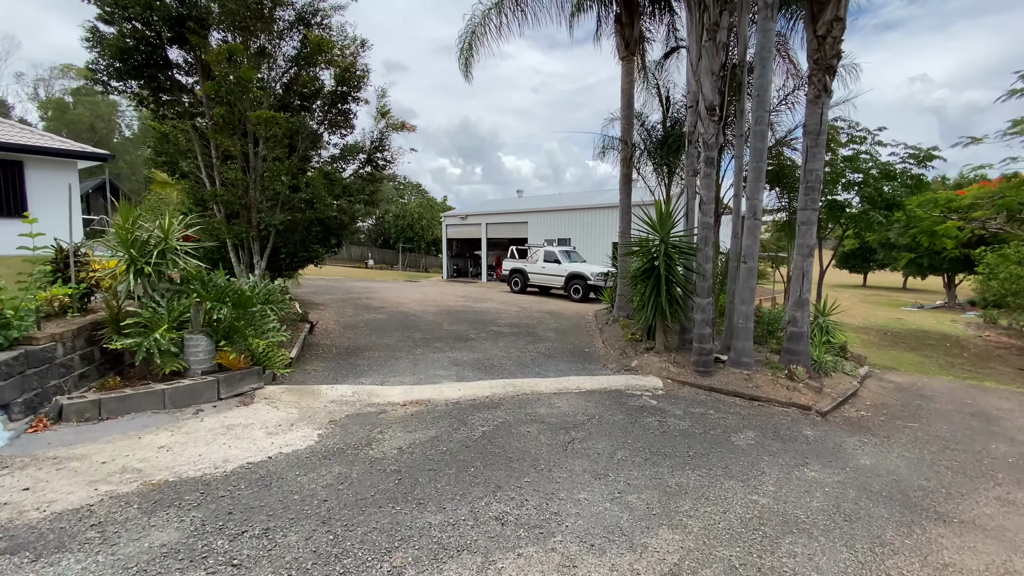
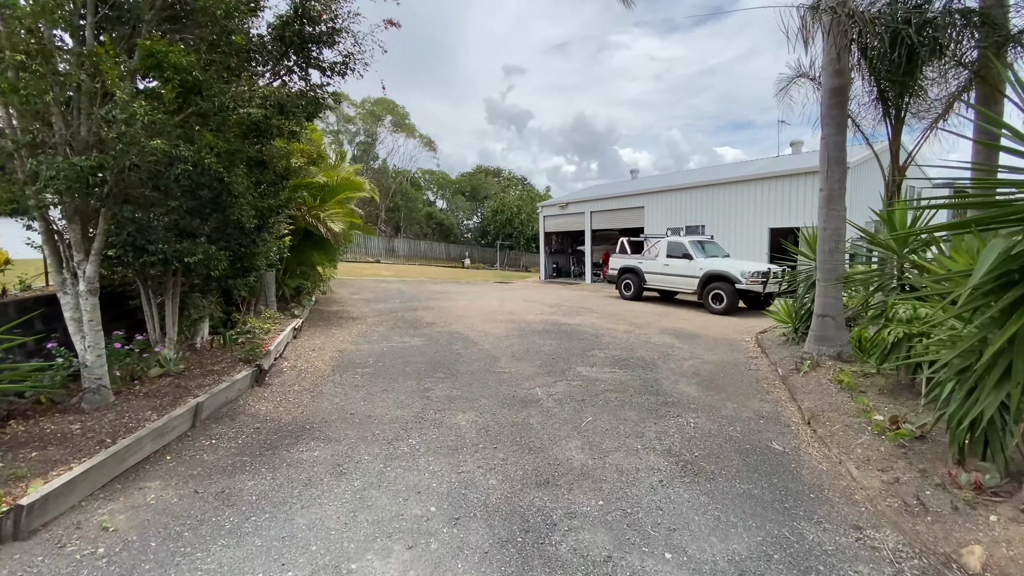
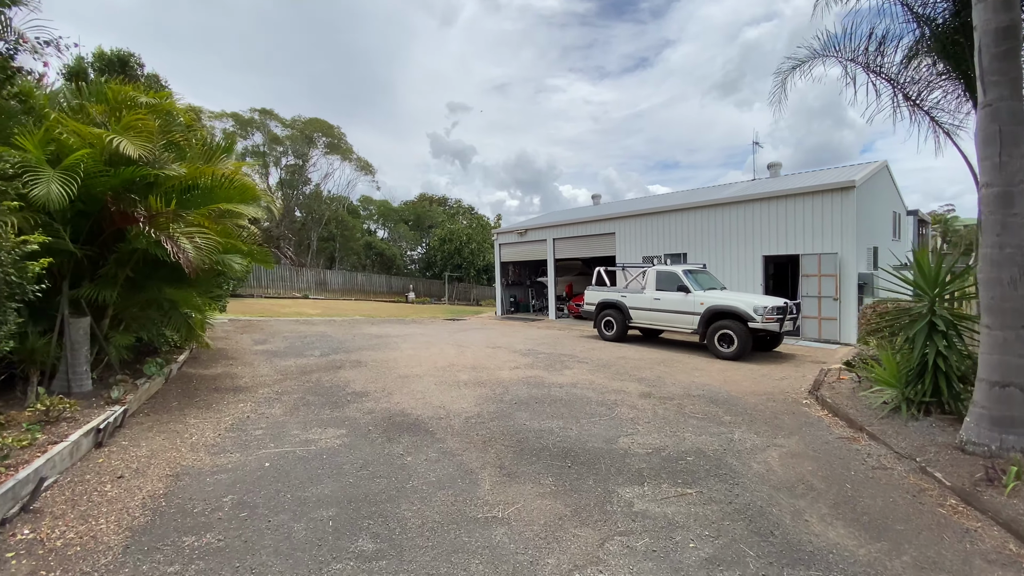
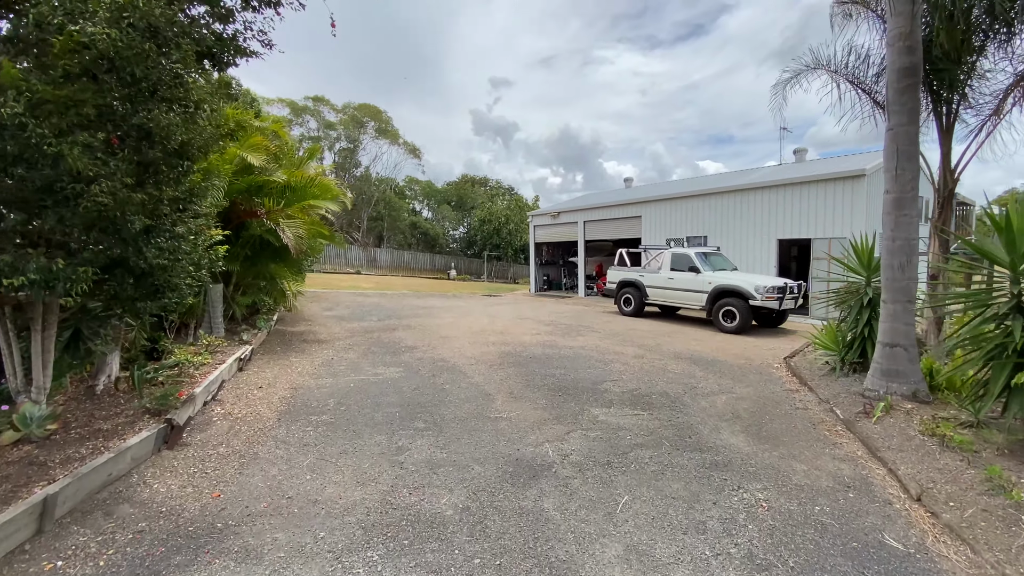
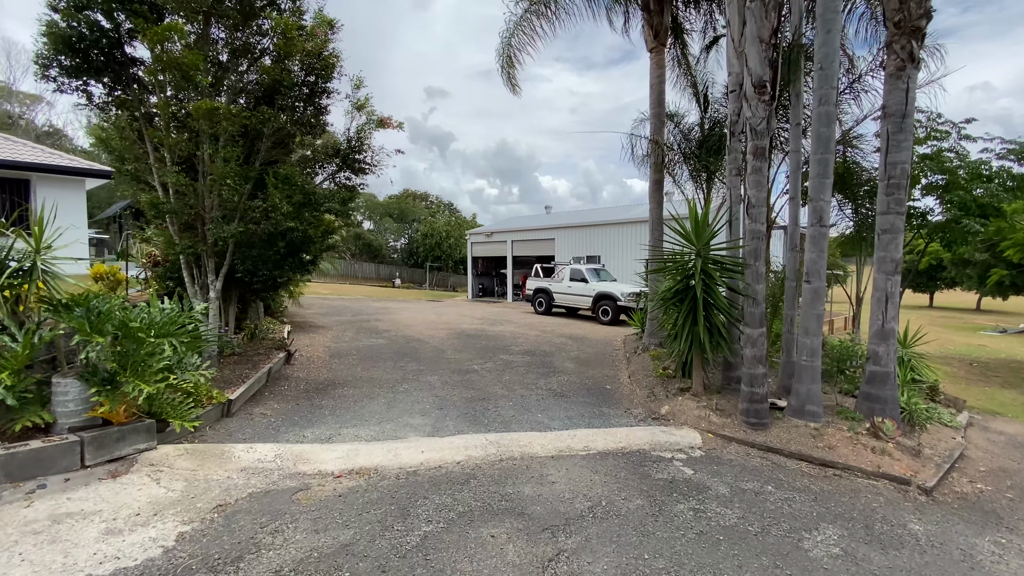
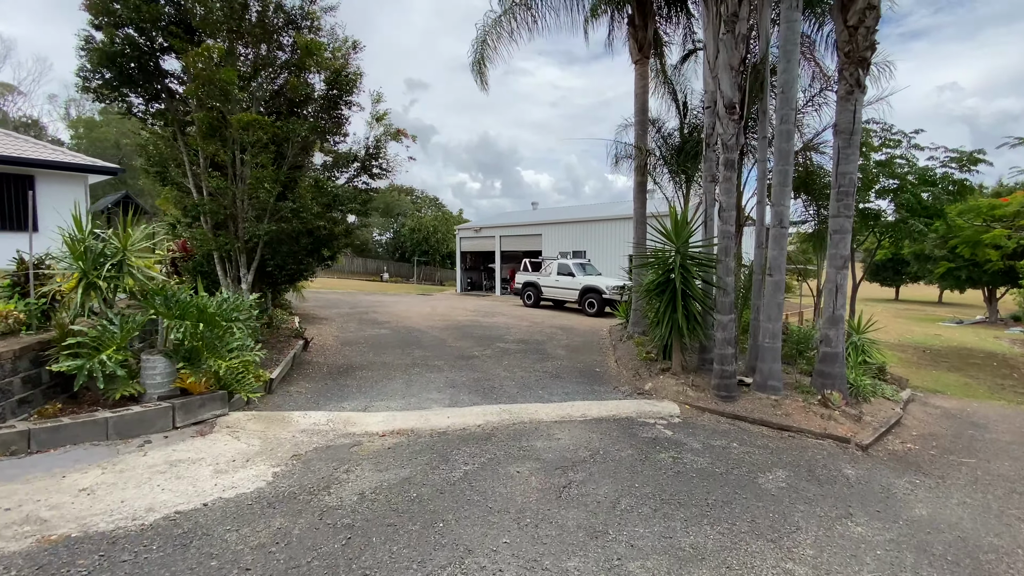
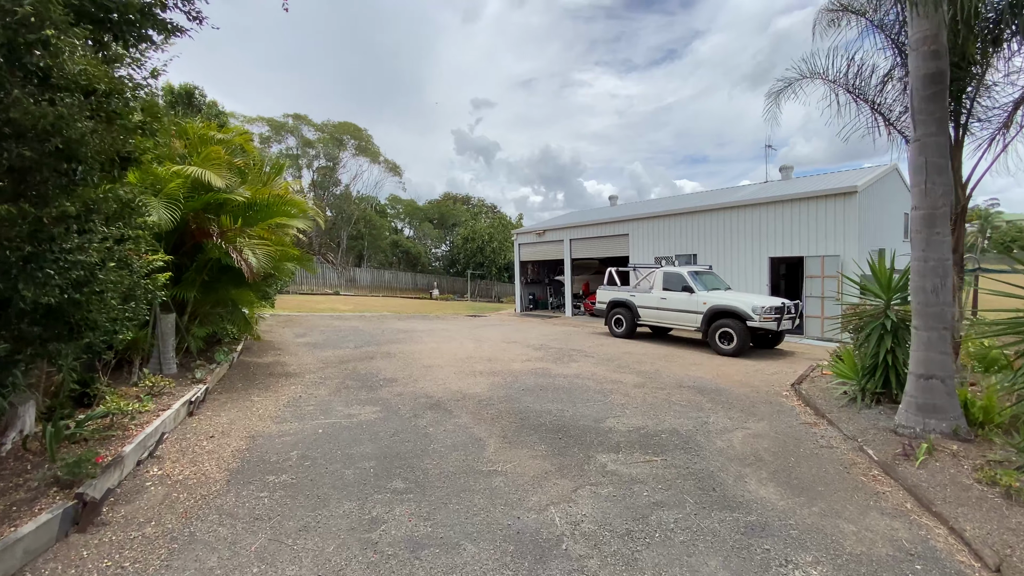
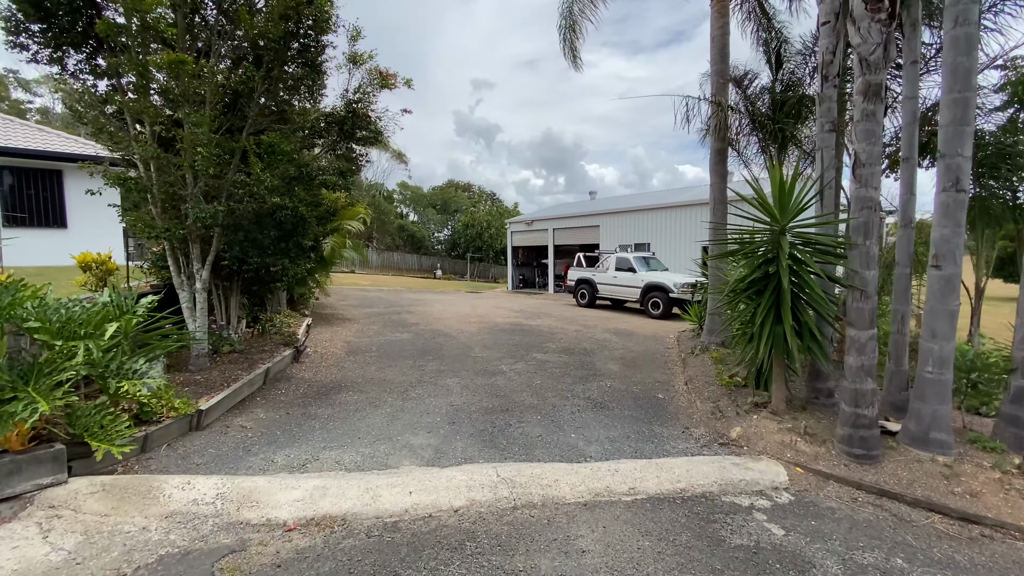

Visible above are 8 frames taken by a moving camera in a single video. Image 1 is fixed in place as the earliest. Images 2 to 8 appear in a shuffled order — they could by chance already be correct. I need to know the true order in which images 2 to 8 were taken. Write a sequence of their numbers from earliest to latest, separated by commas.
6, 5, 8, 2, 4, 7, 3
